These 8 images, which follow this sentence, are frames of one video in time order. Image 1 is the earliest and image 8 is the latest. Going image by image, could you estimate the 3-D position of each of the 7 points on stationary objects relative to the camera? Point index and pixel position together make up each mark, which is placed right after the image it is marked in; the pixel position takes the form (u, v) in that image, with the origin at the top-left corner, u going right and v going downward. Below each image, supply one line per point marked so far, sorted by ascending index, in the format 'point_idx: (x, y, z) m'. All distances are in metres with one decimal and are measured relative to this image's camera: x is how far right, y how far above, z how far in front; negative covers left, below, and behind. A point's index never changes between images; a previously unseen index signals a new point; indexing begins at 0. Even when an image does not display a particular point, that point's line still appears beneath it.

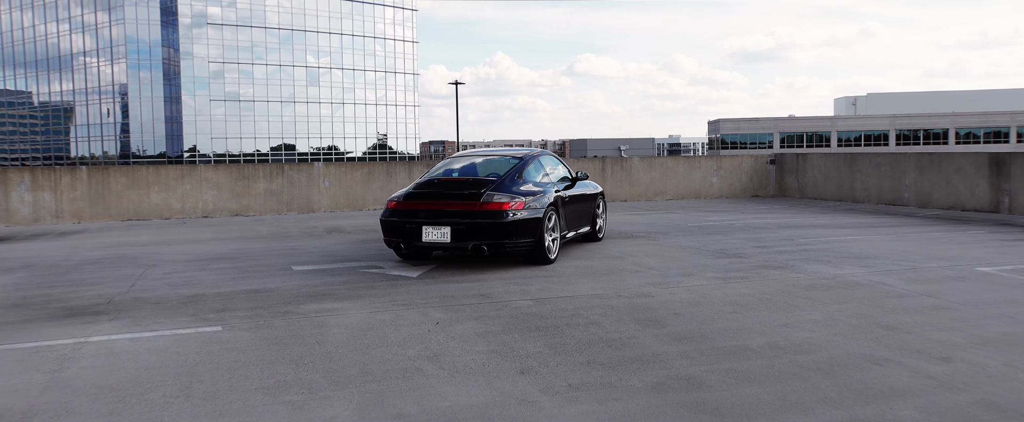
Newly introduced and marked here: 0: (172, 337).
0: (-2.2, -0.8, +4.3) m
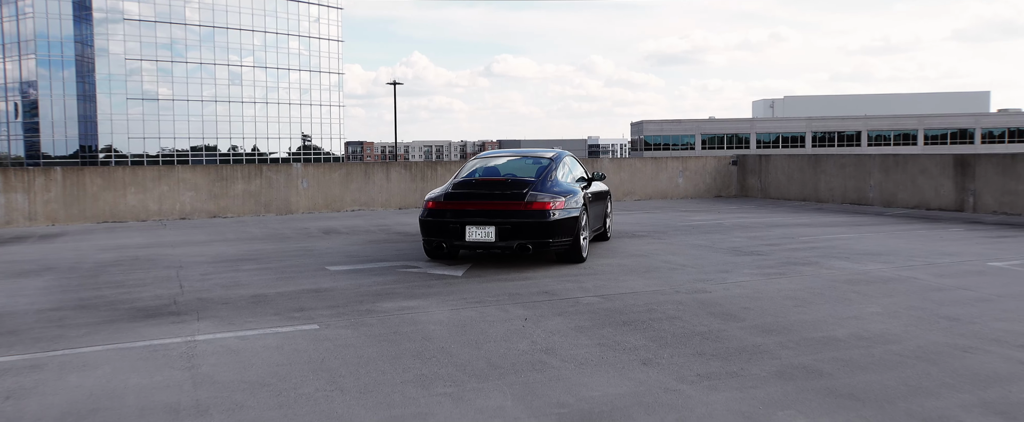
0: (-1.5, -0.8, +4.3) m
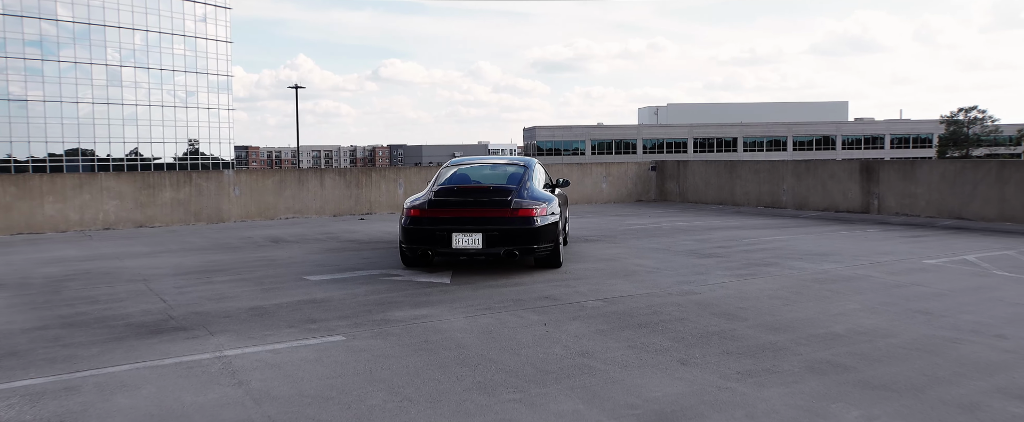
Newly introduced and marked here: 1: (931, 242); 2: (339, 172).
0: (-1.2, -0.9, +4.2) m
1: (+8.4, -0.6, +14.1) m
2: (-5.2, +1.2, +19.7) m
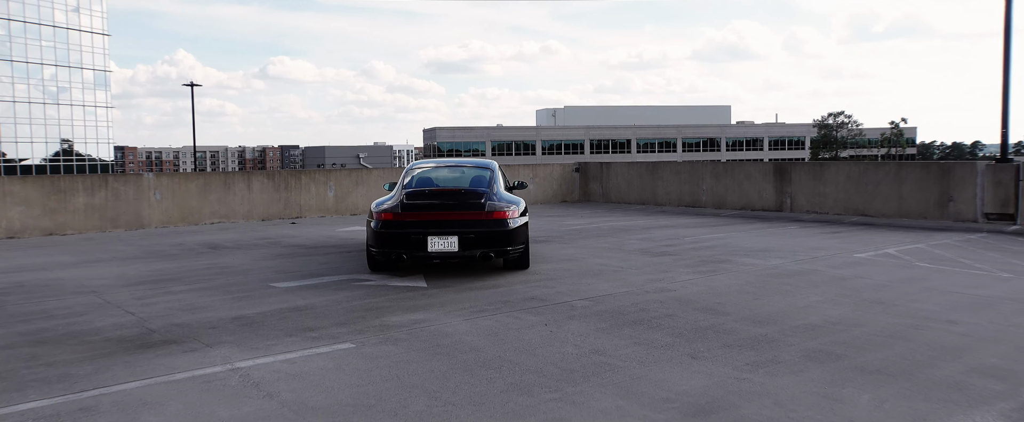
0: (-1.1, -0.9, +4.1) m
1: (+7.3, -0.5, +15.1) m
2: (-7.0, +1.0, +19.0) m
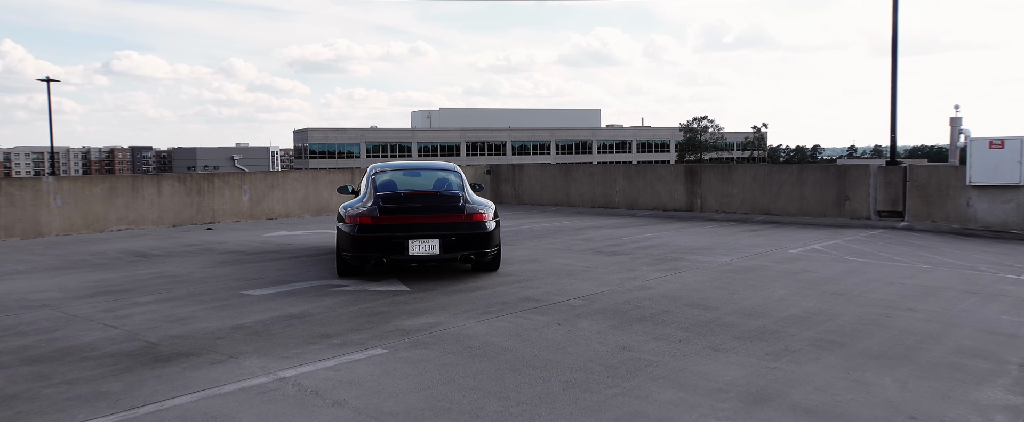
0: (-0.9, -0.9, +4.0) m
1: (+5.9, -0.5, +16.1) m
2: (-8.7, +0.9, +18.0) m
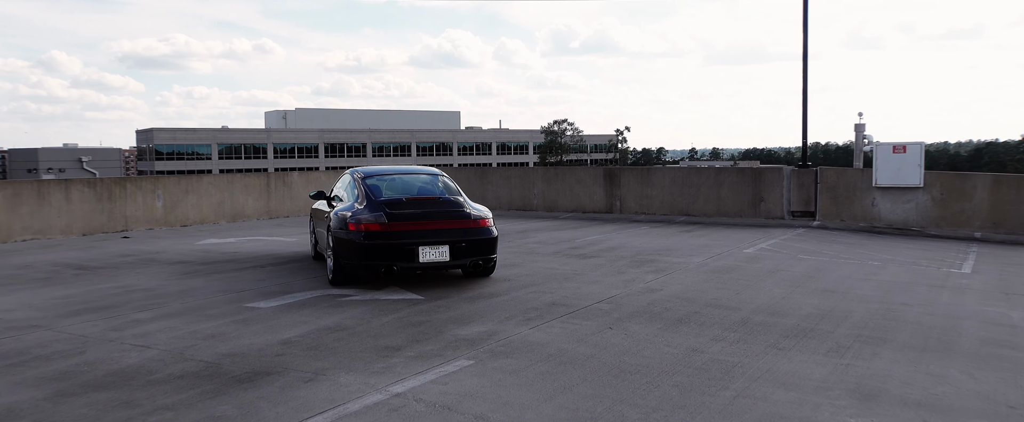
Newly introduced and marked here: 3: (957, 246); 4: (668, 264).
0: (-0.3, -1.0, +3.9) m
1: (+4.8, -0.6, +16.8) m
2: (-10.0, +0.7, +16.7) m
3: (+9.1, -0.7, +13.8) m
4: (+2.4, -0.8, +9.9) m
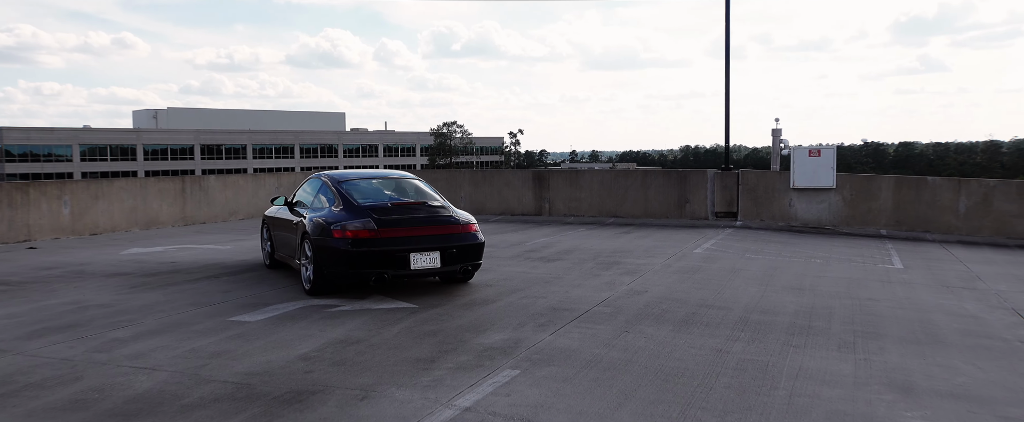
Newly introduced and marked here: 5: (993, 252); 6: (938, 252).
0: (+0.1, -1.0, +3.9) m
1: (+3.4, -0.6, +17.3) m
2: (-11.3, +0.5, +15.3) m
3: (+8.1, -0.7, +14.8) m
4: (+1.9, -0.8, +10.2) m
5: (+9.6, -0.8, +13.5) m
6: (+8.5, -0.8, +13.5) m
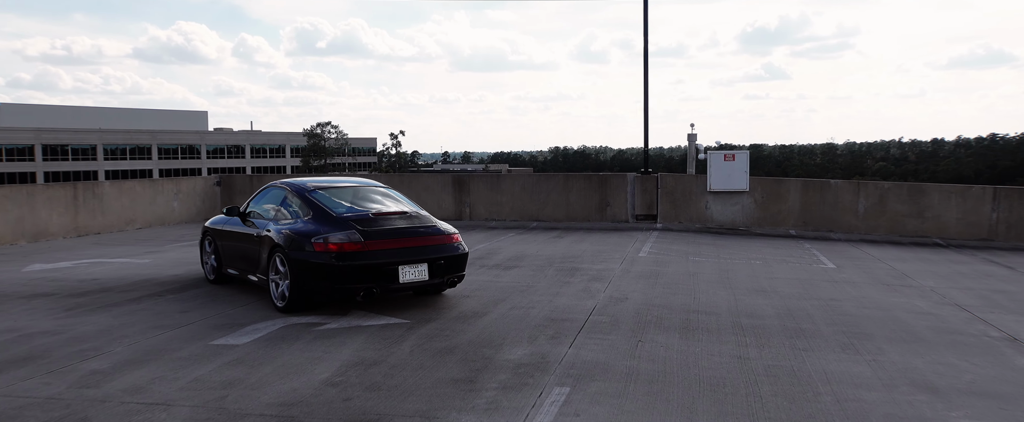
0: (+0.4, -1.1, +3.8) m
1: (+1.8, -0.7, +17.6) m
2: (-12.4, +0.2, +13.6) m
3: (+6.8, -0.8, +15.8) m
4: (+1.3, -0.9, +10.3) m
5: (+8.5, -0.8, +14.7) m
6: (+7.4, -0.9, +14.6) m
